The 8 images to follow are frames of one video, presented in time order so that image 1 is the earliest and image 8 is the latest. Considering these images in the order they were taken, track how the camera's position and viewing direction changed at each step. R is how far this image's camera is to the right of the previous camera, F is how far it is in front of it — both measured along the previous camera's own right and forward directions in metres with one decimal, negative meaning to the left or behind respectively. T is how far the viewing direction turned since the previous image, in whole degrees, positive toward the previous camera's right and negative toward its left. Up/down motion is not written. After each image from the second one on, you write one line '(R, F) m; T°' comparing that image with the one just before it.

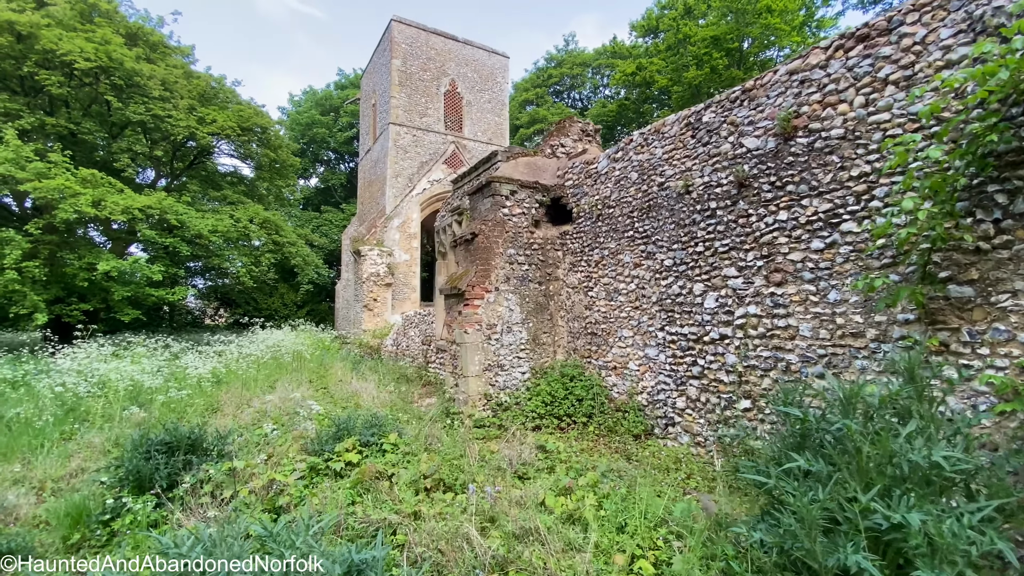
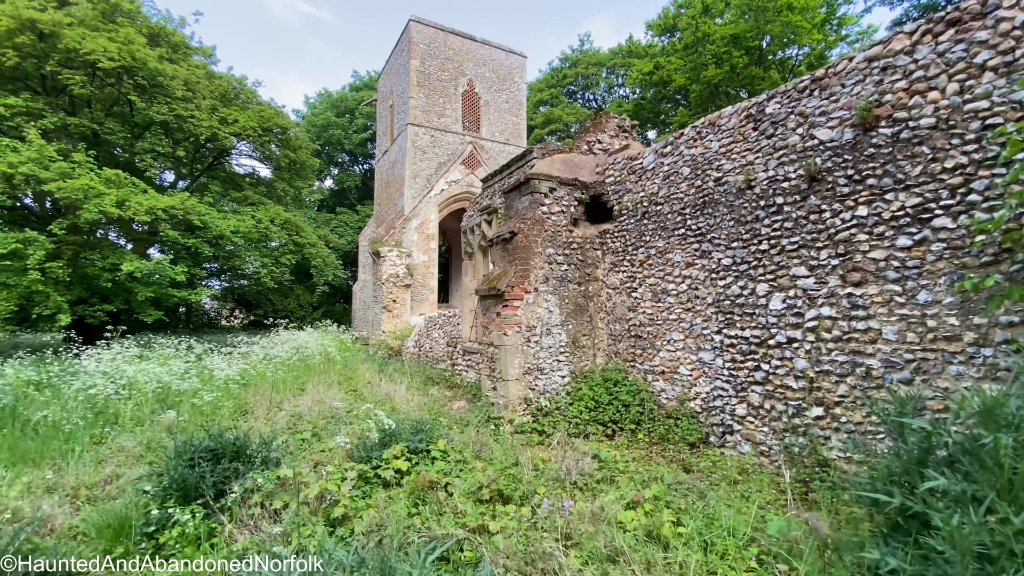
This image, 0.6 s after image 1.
(-0.4, +0.2) m; -1°
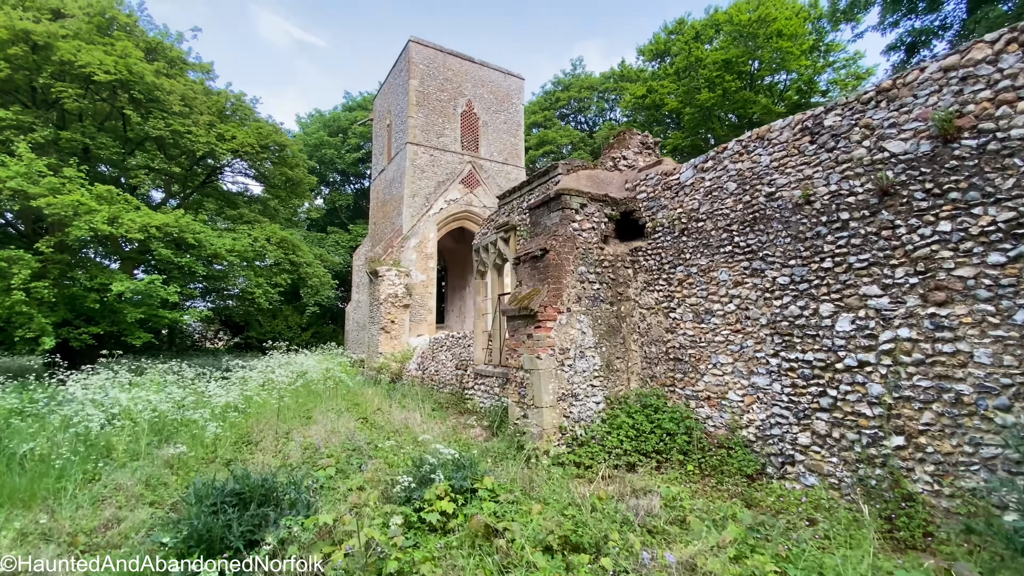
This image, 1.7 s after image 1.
(-0.6, +0.4) m; +2°
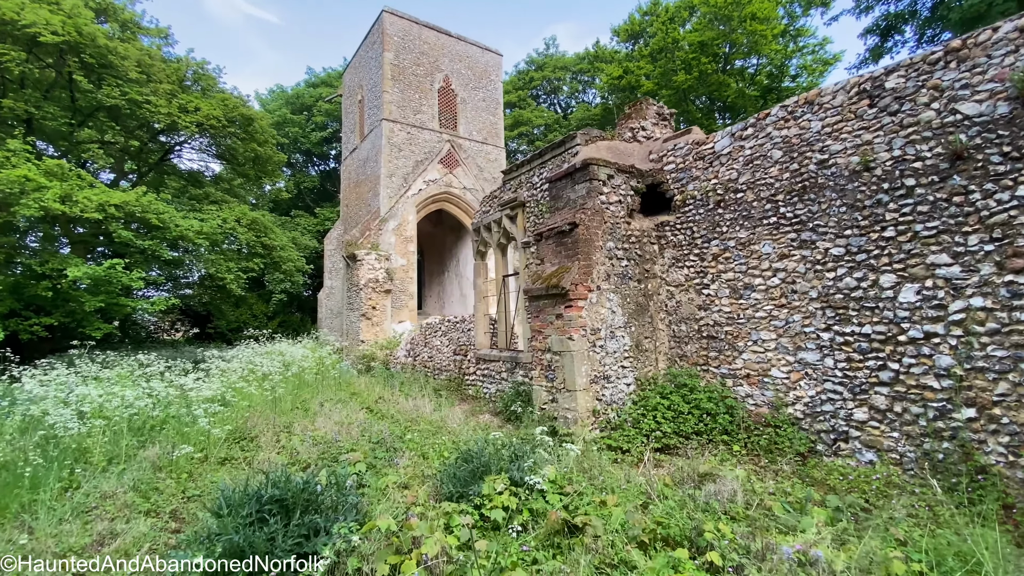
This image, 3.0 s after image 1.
(-0.7, +0.4) m; +4°
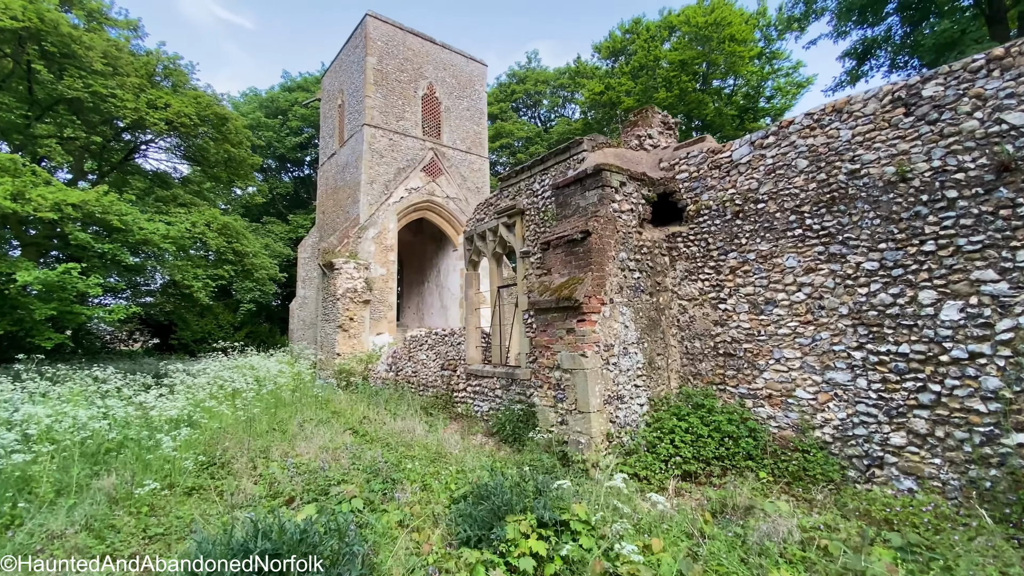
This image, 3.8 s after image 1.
(-0.4, +0.4) m; +3°
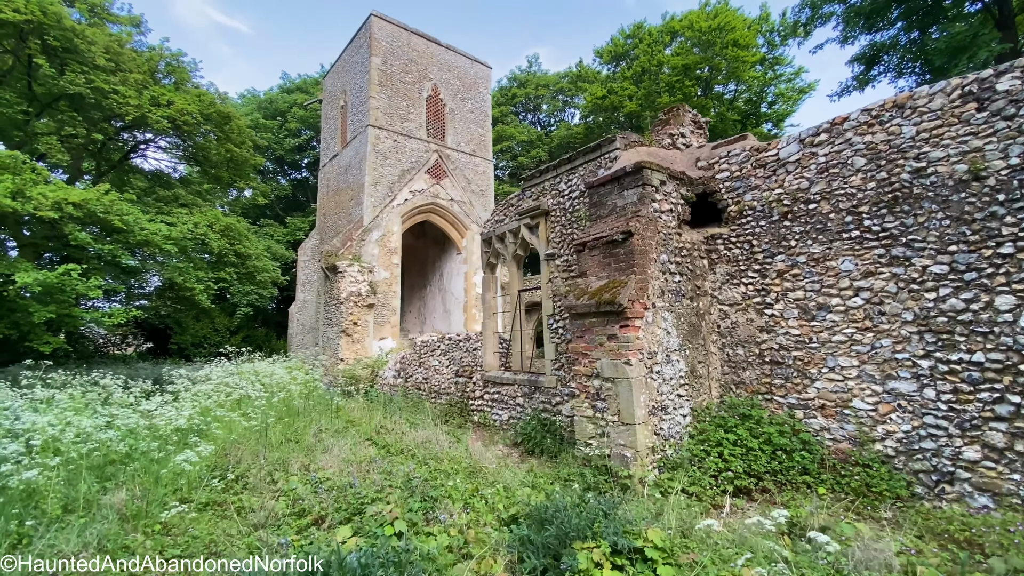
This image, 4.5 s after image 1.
(-0.5, +0.3) m; +1°
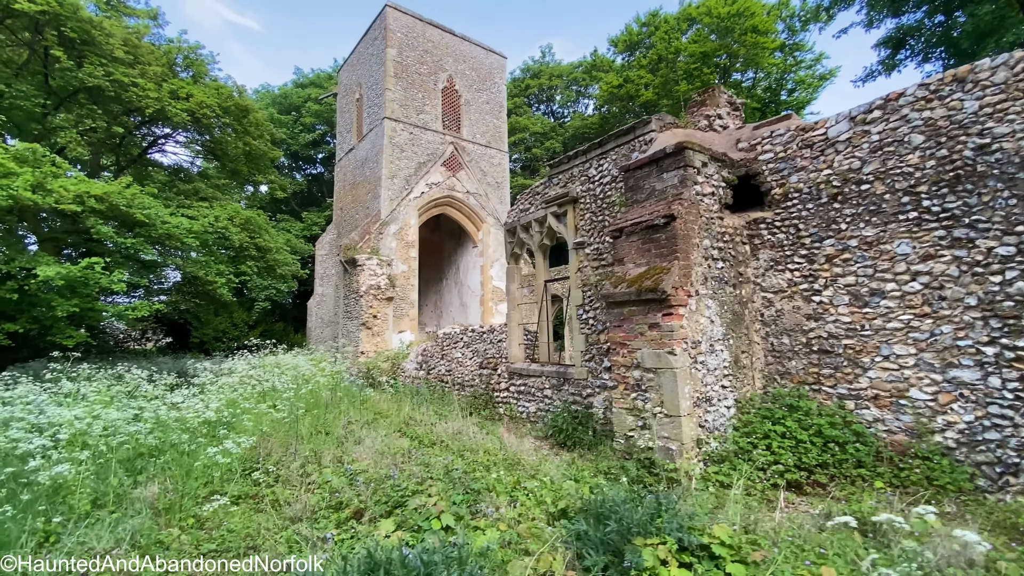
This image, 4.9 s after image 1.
(-0.3, +0.2) m; -1°
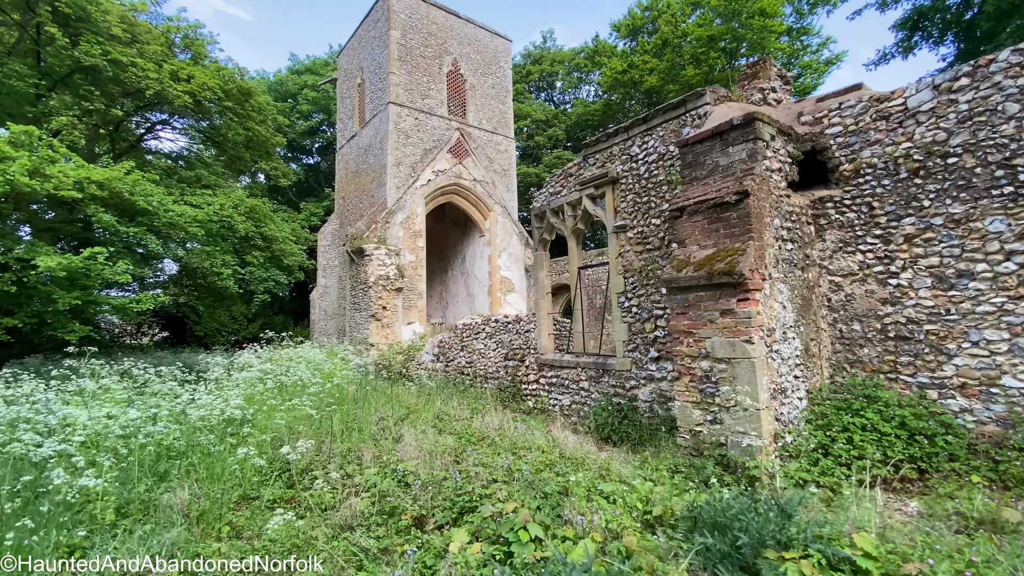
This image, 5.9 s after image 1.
(-0.6, +0.4) m; +1°
